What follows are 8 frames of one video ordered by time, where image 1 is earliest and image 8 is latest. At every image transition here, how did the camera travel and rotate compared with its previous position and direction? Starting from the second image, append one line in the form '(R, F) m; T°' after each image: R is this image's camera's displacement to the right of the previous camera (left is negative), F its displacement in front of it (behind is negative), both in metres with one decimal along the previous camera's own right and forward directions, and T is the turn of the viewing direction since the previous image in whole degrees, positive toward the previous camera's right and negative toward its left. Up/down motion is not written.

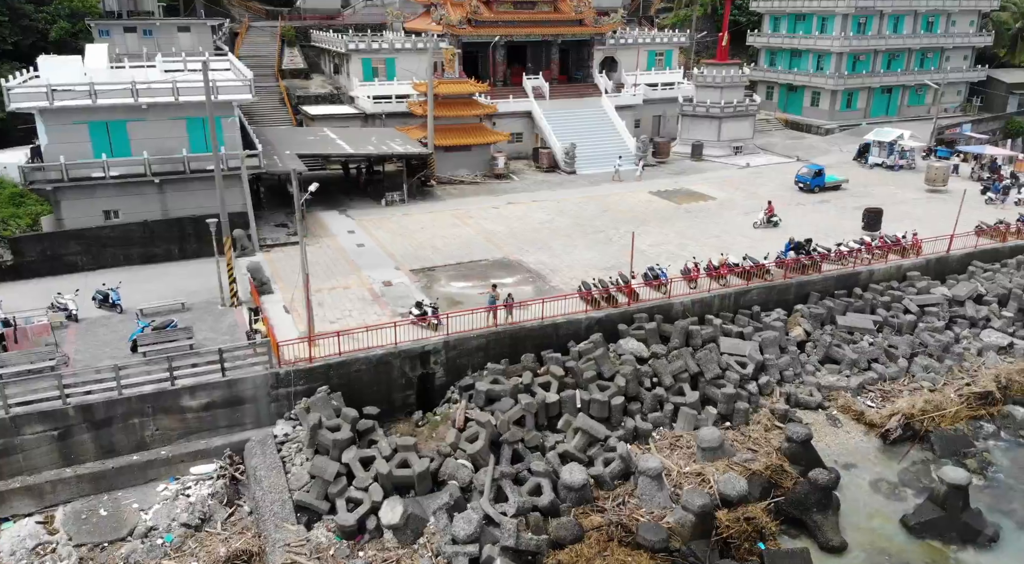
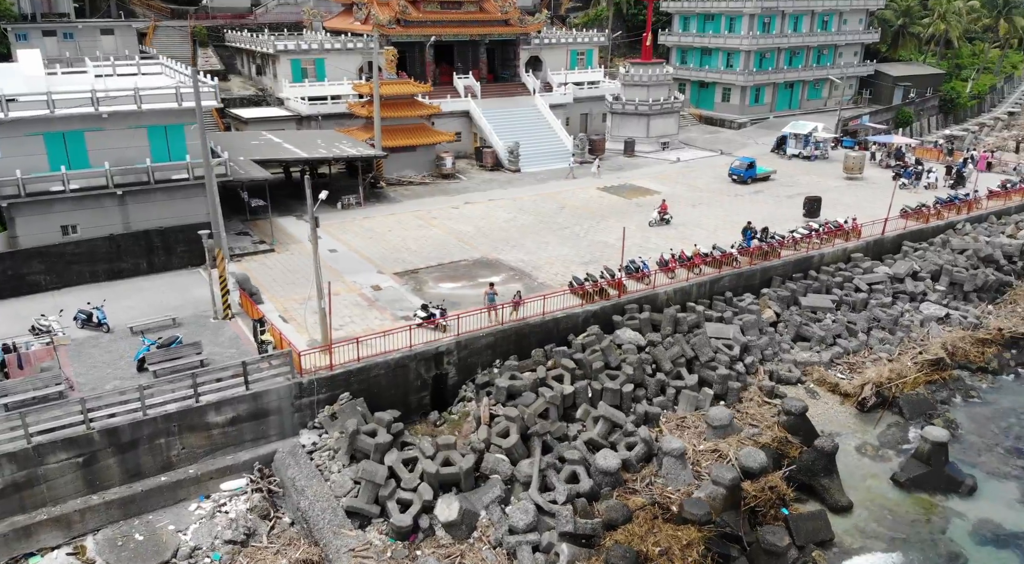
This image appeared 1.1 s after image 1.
(-3.1, -0.4) m; +8°
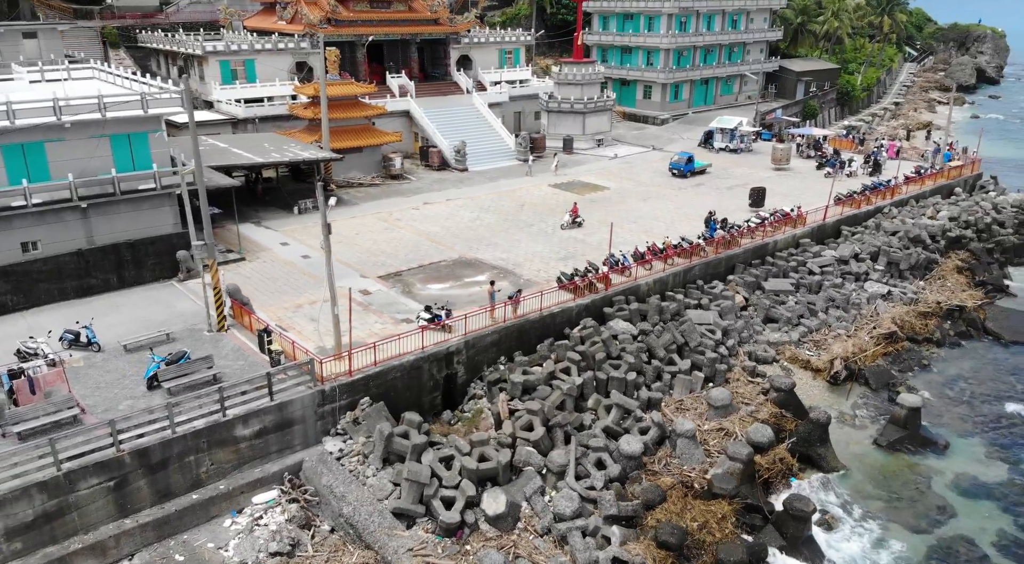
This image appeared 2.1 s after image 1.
(-2.9, -0.4) m; +7°
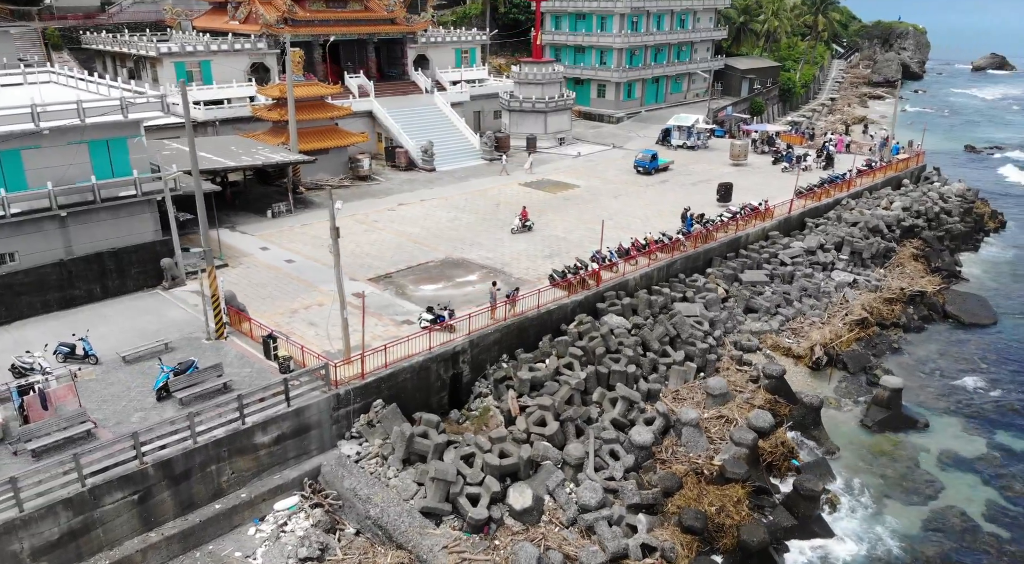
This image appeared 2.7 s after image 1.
(-1.8, -0.3) m; +4°
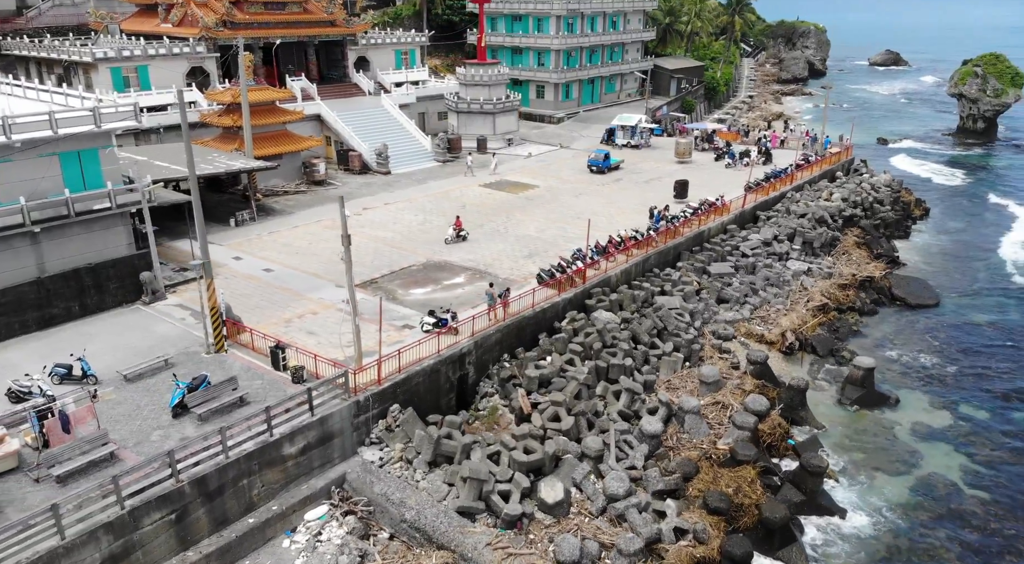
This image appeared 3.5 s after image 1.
(-2.4, -0.3) m; +6°
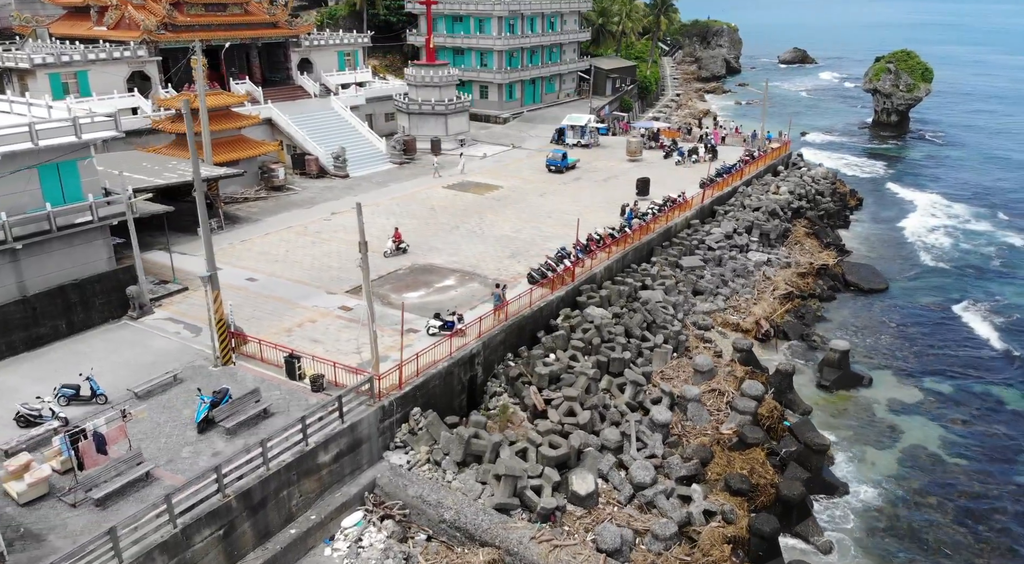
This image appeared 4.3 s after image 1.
(-2.5, -0.4) m; +6°
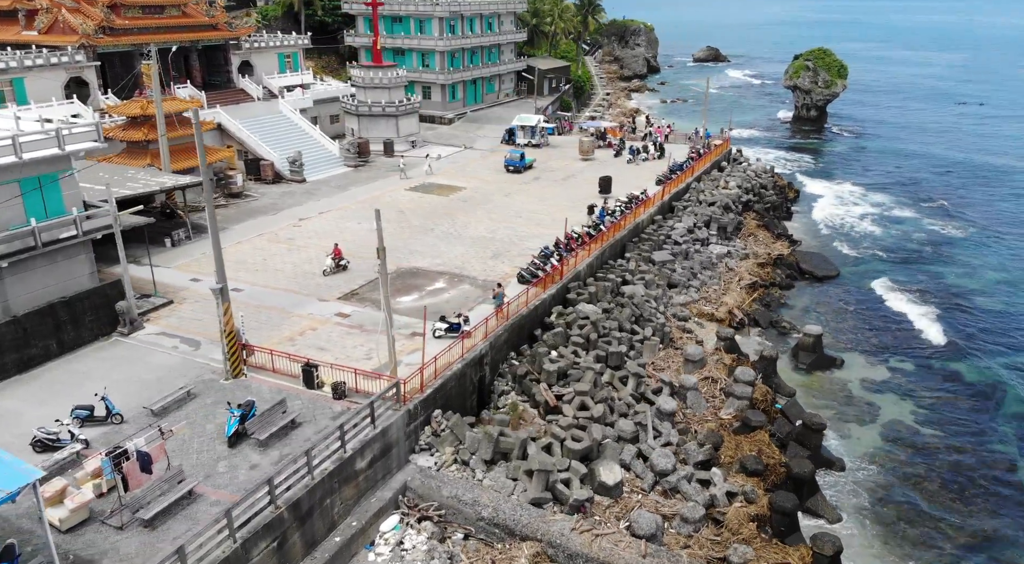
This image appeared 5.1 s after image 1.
(-2.5, -0.4) m; +6°
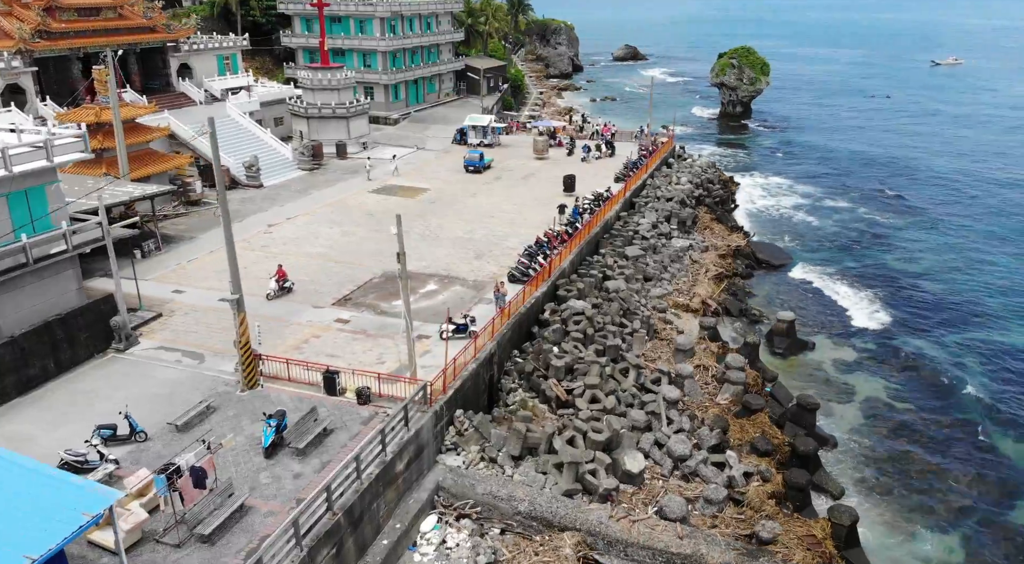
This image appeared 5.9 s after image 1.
(-2.6, -0.4) m; +6°
